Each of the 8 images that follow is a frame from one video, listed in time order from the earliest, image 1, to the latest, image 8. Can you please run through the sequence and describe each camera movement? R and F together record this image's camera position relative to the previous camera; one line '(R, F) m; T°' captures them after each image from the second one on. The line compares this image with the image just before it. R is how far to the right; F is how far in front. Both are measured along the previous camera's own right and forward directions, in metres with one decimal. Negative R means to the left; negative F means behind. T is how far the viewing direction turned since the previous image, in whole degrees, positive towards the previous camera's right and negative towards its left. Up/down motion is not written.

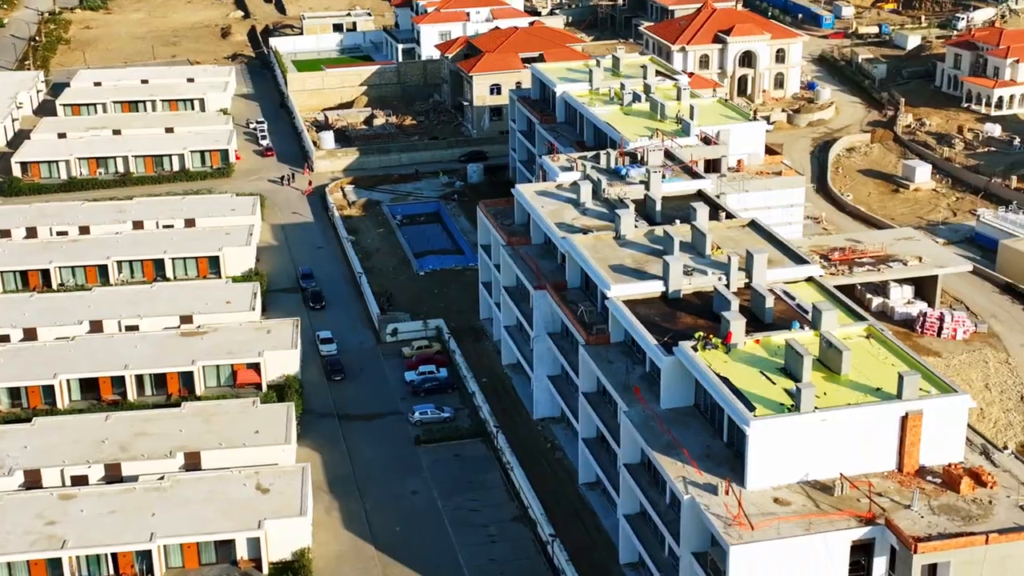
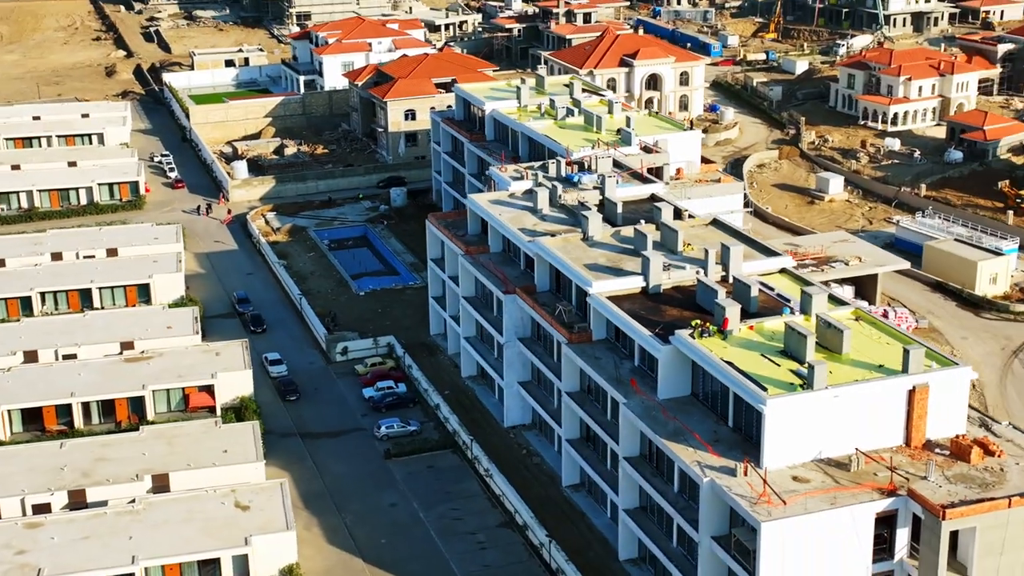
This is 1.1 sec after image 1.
(-4.0, +0.8) m; +6°
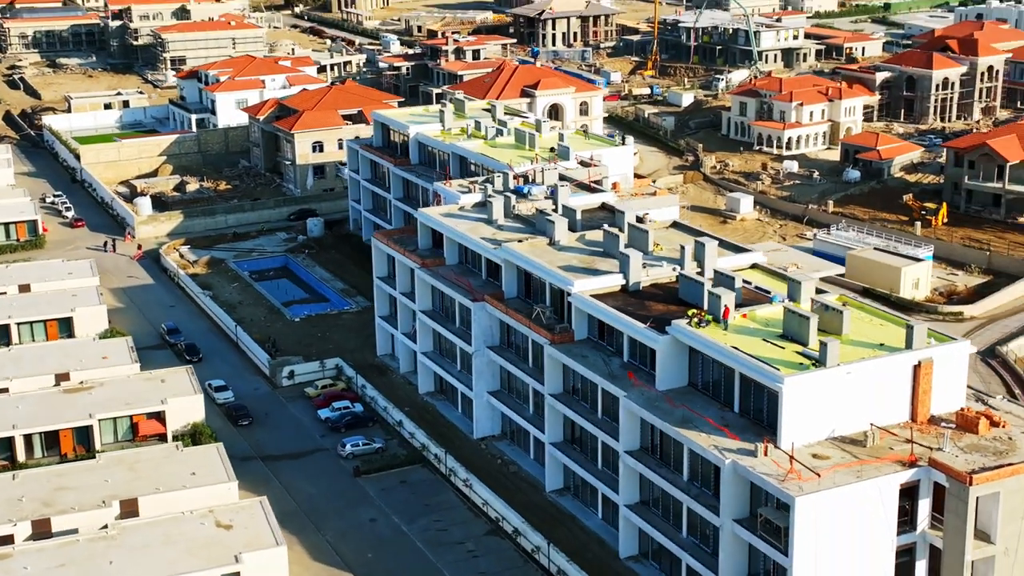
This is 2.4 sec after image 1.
(-4.4, +0.9) m; +6°
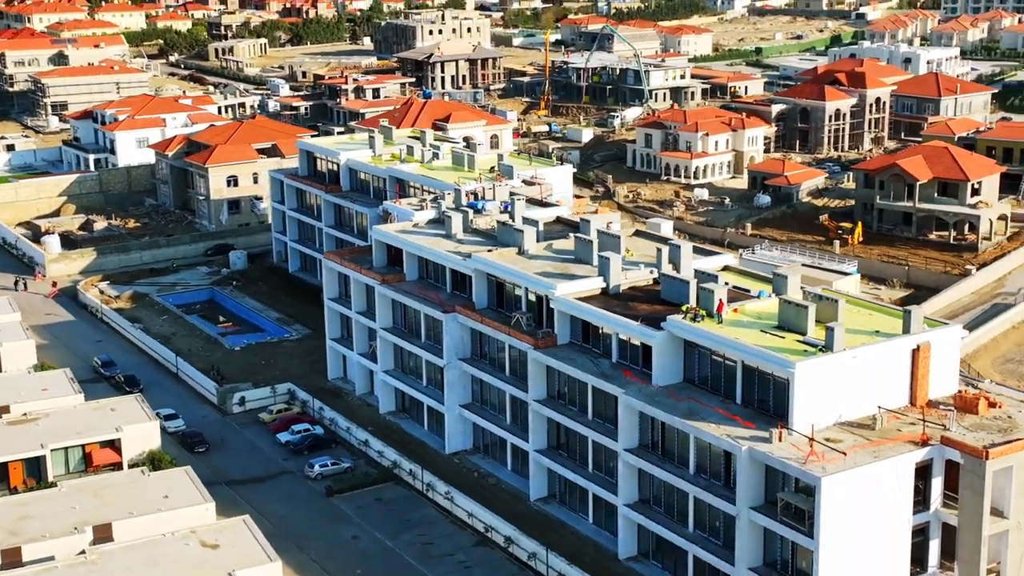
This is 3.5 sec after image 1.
(-4.0, +0.7) m; +6°
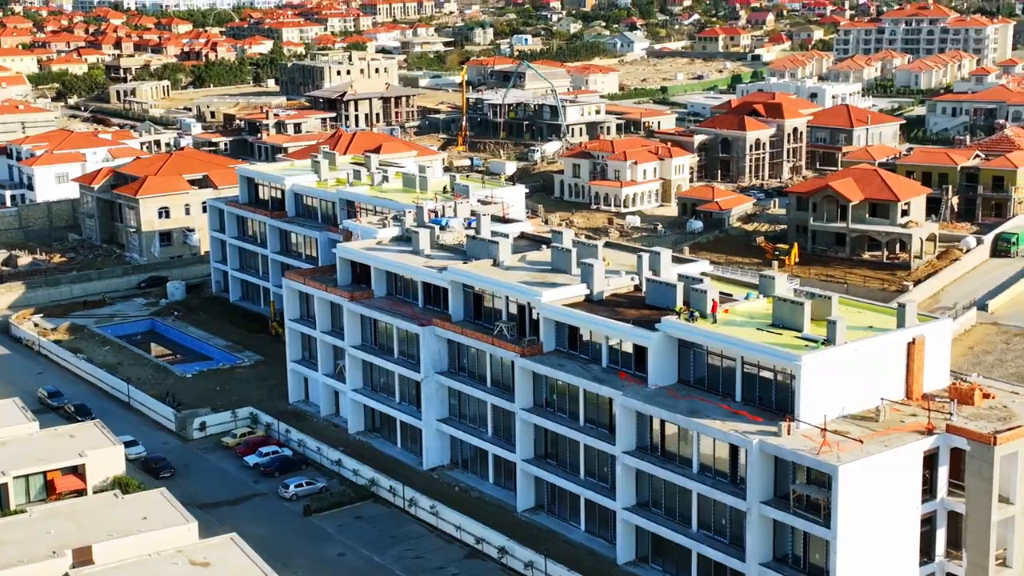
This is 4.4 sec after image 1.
(-3.1, +0.5) m; +4°
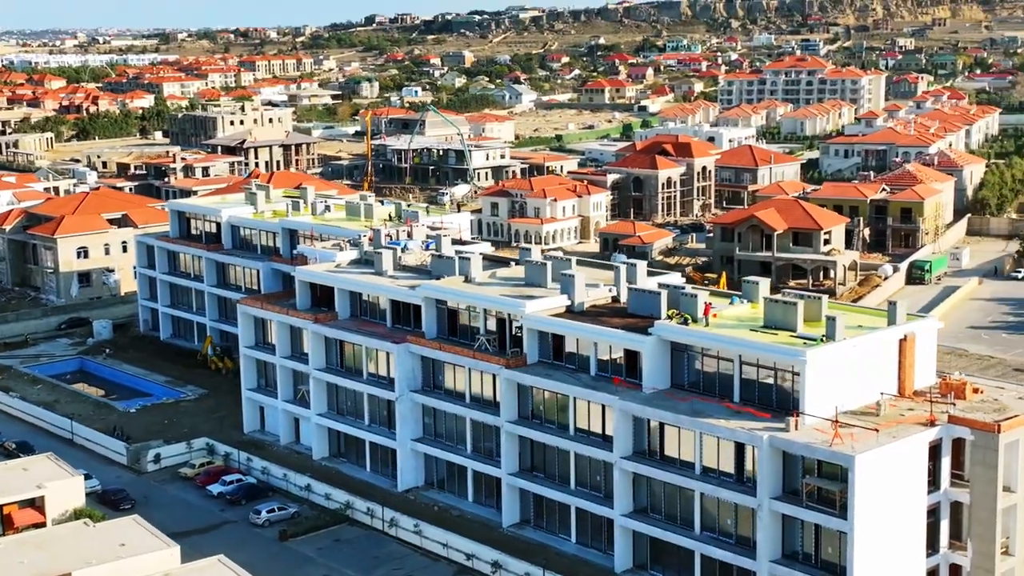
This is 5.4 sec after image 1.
(-3.5, +0.5) m; +5°
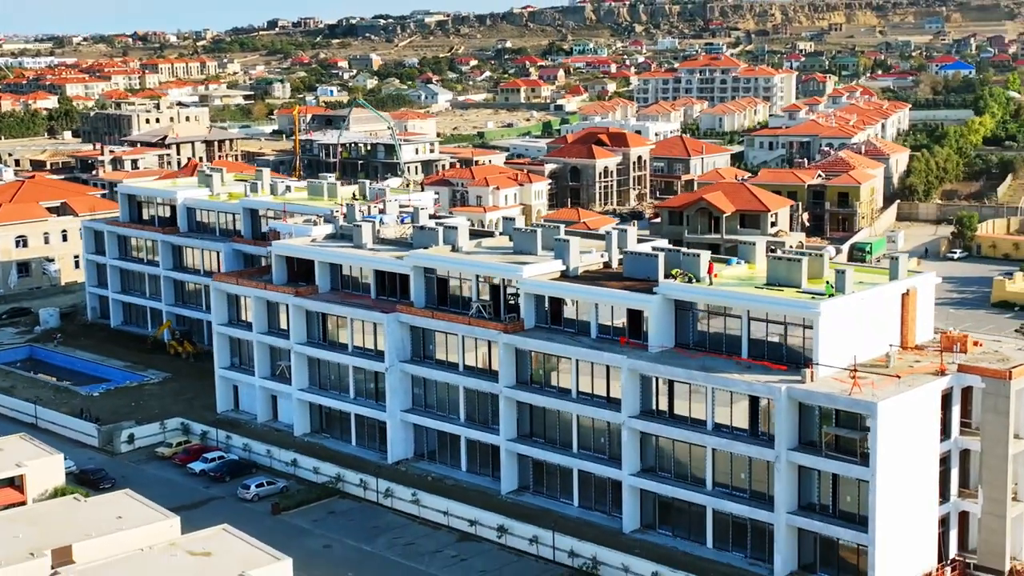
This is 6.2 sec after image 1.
(-3.1, +0.4) m; +4°
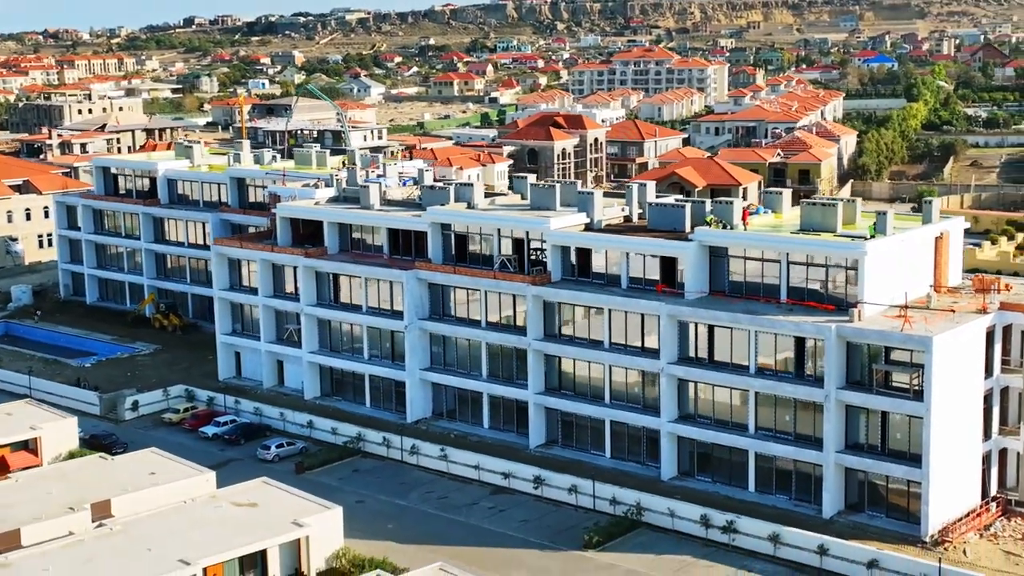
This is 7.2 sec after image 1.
(-3.6, +0.4) m; +3°
